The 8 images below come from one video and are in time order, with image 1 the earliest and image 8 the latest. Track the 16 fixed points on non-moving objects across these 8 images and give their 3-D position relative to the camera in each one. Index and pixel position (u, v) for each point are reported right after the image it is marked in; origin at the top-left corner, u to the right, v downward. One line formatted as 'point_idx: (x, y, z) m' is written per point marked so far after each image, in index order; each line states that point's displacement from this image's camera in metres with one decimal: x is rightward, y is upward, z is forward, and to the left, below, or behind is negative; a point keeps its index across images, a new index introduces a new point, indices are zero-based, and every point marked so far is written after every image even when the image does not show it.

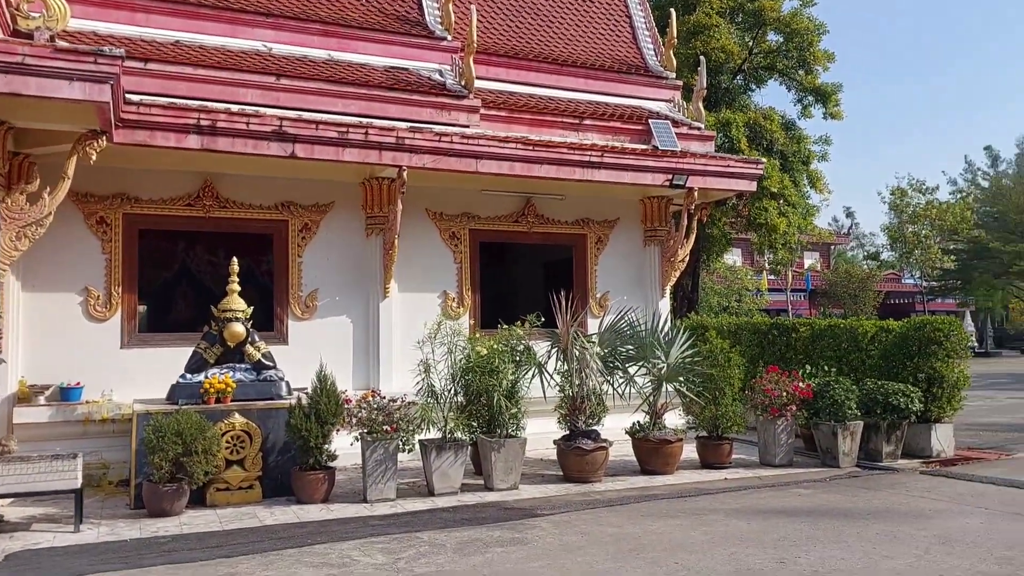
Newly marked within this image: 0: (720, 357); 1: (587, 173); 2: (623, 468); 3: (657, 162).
0: (+2.4, -0.8, +9.2) m
1: (+1.0, +1.5, +10.4) m
2: (+1.3, -2.0, +8.9) m
3: (+2.0, +1.7, +10.8) m
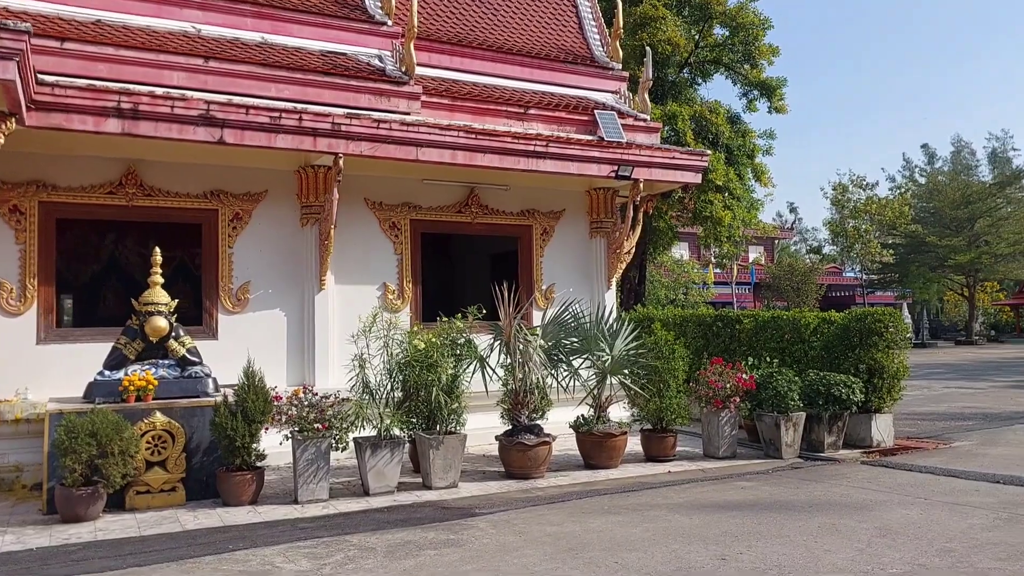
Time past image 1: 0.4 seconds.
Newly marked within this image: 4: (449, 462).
0: (+1.8, -0.7, +9.1) m
1: (+0.3, +1.6, +10.1) m
2: (+0.6, -2.0, +8.7) m
3: (+1.2, +1.8, +10.6) m
4: (-0.6, -1.7, +7.7) m
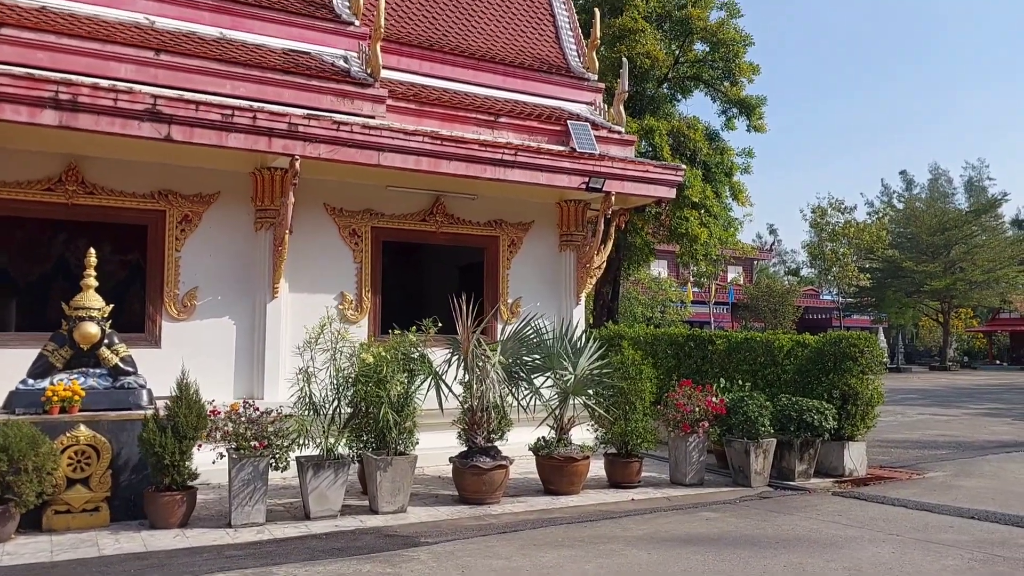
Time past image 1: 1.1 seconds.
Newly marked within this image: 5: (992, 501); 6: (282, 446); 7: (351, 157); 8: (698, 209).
0: (+1.3, -0.9, +8.7) m
1: (-0.2, +1.4, +9.8) m
2: (+0.1, -2.1, +8.2) m
3: (+0.8, +1.6, +10.3) m
4: (-1.0, -1.8, +7.2) m
5: (+4.5, -2.0, +7.5) m
6: (-2.0, -1.4, +6.9) m
7: (-1.8, +1.5, +8.9) m
8: (+3.6, +1.5, +15.4) m
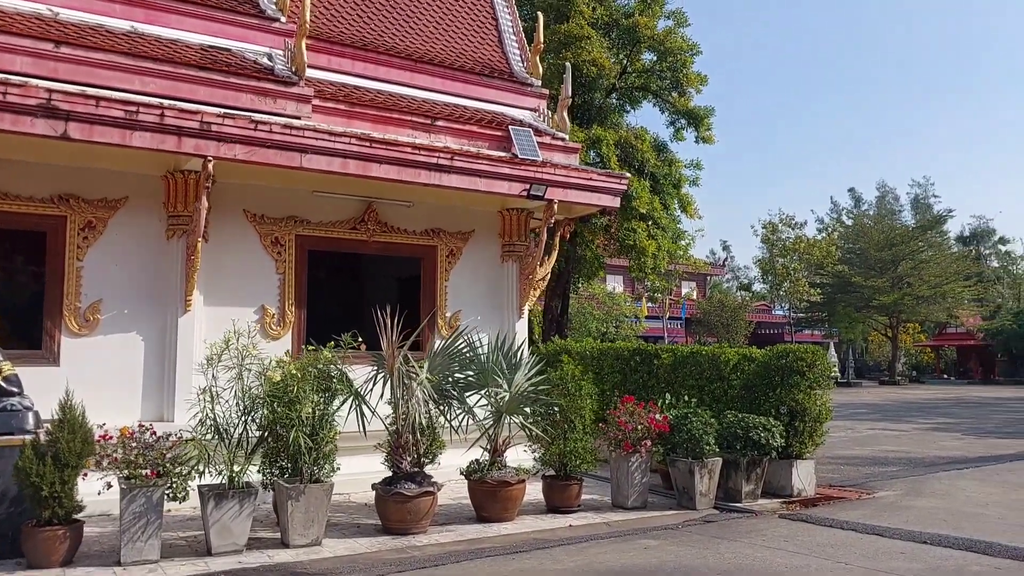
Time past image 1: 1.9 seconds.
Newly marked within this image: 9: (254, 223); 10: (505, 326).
0: (+0.6, -1.0, +8.2) m
1: (-0.9, +1.3, +9.2) m
2: (-0.5, -2.2, +7.7) m
3: (0.0, +1.5, +9.8) m
4: (-1.7, -1.9, +6.6) m
5: (+3.9, -2.1, +7.1) m
6: (-2.6, -1.5, +6.3) m
7: (-2.5, +1.3, +8.3) m
8: (+2.6, +1.3, +15.0) m
9: (-2.9, +0.7, +9.0) m
10: (-0.1, -0.5, +10.6) m
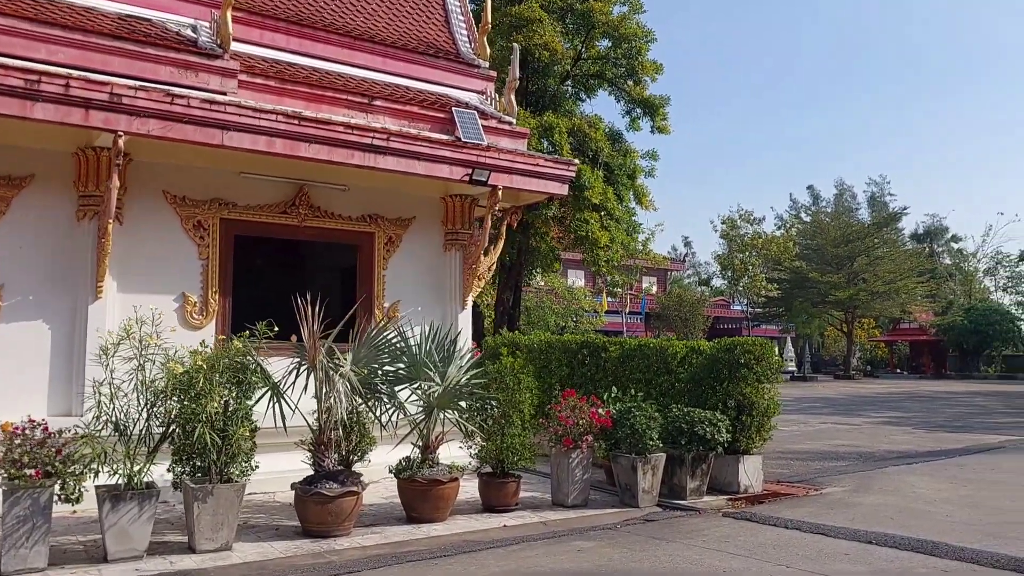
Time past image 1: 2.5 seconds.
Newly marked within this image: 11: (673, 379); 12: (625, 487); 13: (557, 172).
0: (0.0, -0.9, +7.8) m
1: (-1.6, +1.4, +8.7) m
2: (-1.2, -2.1, +7.2) m
3: (-0.7, +1.6, +9.3) m
4: (-2.2, -1.8, +6.1) m
5: (+3.3, -2.0, +6.9) m
6: (-3.2, -1.3, +5.7) m
7: (-3.2, +1.5, +7.7) m
8: (+1.6, +1.4, +14.7) m
9: (-3.6, +0.9, +8.4) m
10: (-0.8, -0.4, +10.1) m
11: (+1.9, -1.1, +9.6) m
12: (+1.1, -2.0, +8.0) m
13: (+0.6, +1.5, +10.2) m
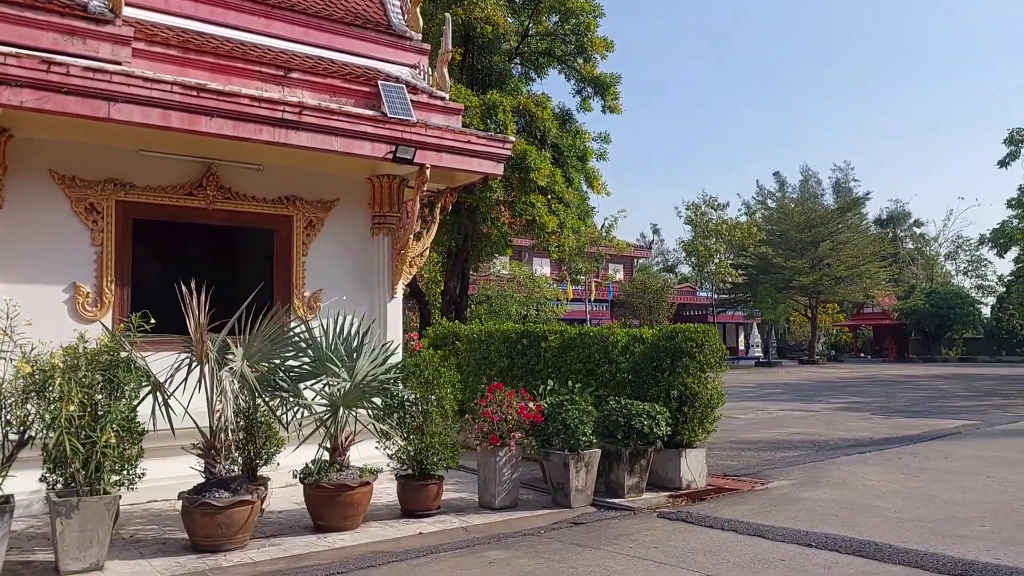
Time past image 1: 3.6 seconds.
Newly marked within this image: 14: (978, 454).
0: (-0.7, -0.8, +7.2) m
1: (-2.4, +1.6, +8.0) m
2: (-1.8, -2.0, +6.6) m
3: (-1.5, +1.7, +8.7) m
4: (-2.9, -1.7, +5.4) m
5: (+2.6, -1.9, +6.4) m
6: (-3.8, -1.3, +5.0) m
7: (-3.9, +1.6, +6.9) m
8: (+0.6, +1.7, +14.1) m
9: (-4.4, +1.0, +7.7) m
10: (-1.7, -0.2, +9.5) m
11: (+1.2, -0.9, +9.0) m
12: (+0.4, -1.9, +7.5) m
13: (-0.2, +1.7, +9.6) m
14: (+5.9, -2.1, +9.9) m
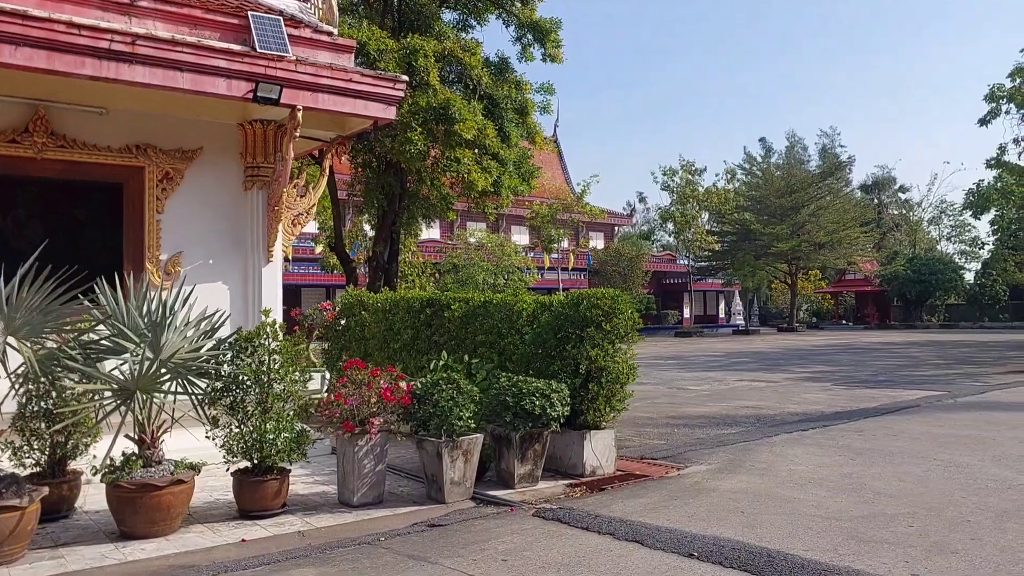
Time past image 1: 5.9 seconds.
0: (-1.8, -0.5, +6.1) m
1: (-3.5, +1.9, +6.8) m
2: (-2.9, -1.7, +5.5) m
3: (-2.6, +2.1, +7.5) m
4: (-3.9, -1.5, +4.3) m
5: (+1.5, -1.6, +5.4) m
6: (-4.9, -1.1, +3.9) m
7: (-5.0, +1.9, +5.7) m
8: (-0.6, +2.3, +12.9) m
9: (-5.5, +1.3, +6.5) m
10: (-2.8, +0.2, +8.4) m
11: (+0.1, -0.5, +7.9) m
12: (-0.7, -1.5, +6.4) m
13: (-1.4, +2.1, +8.4) m
14: (+4.7, -1.6, +8.9) m
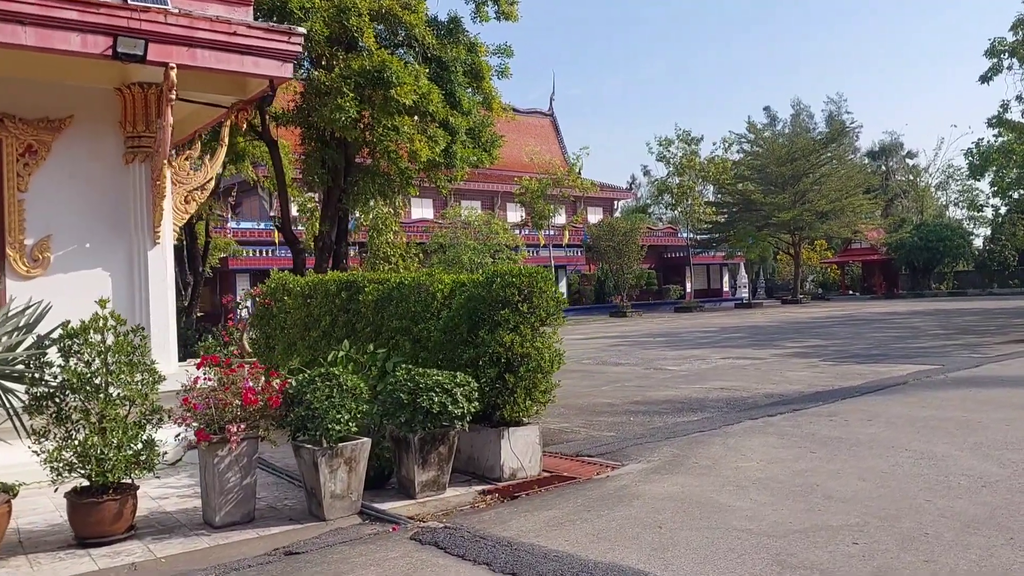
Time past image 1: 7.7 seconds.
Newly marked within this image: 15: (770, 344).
0: (-2.6, -0.4, +5.2) m
1: (-4.3, +1.9, +5.9) m
2: (-3.7, -1.7, +4.7) m
3: (-3.4, +2.2, +6.5) m
4: (-4.7, -1.5, +3.4) m
5: (+0.8, -1.4, +4.4) m
6: (-5.7, -1.1, +3.0) m
7: (-5.8, +1.9, +4.8) m
8: (-1.3, +2.6, +11.9) m
9: (-6.3, +1.3, +5.5) m
10: (-3.6, +0.3, +7.4) m
11: (-0.7, -0.3, +7.0) m
12: (-1.4, -1.4, +5.5) m
13: (-2.2, +2.2, +7.4) m
14: (+4.0, -1.3, +8.0) m
15: (+6.2, -1.4, +19.4) m
